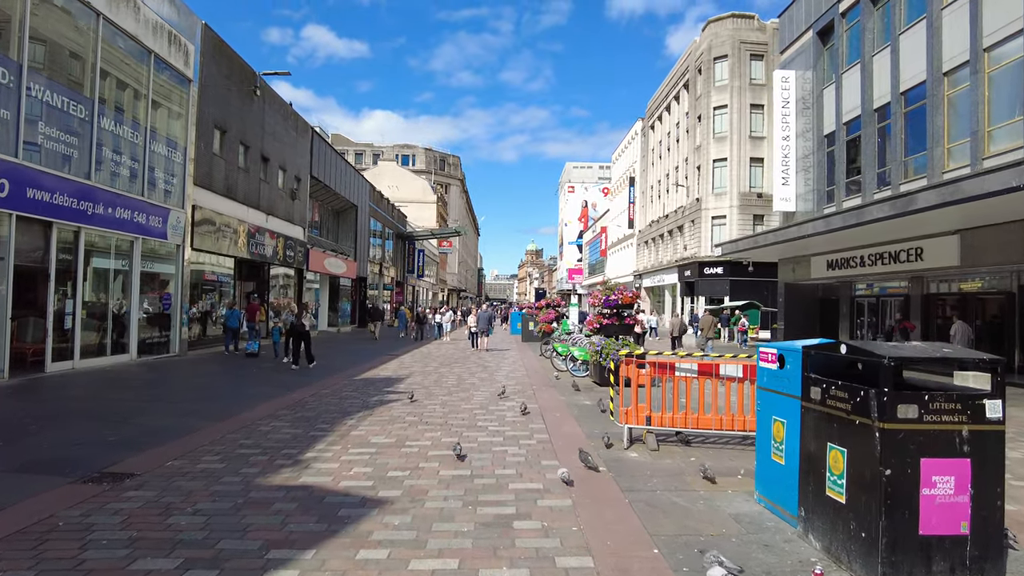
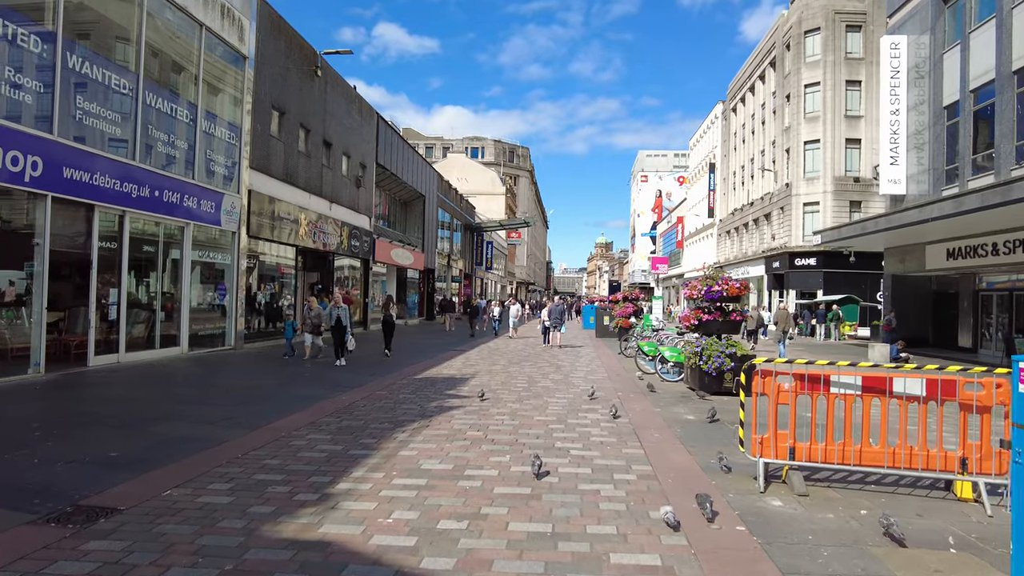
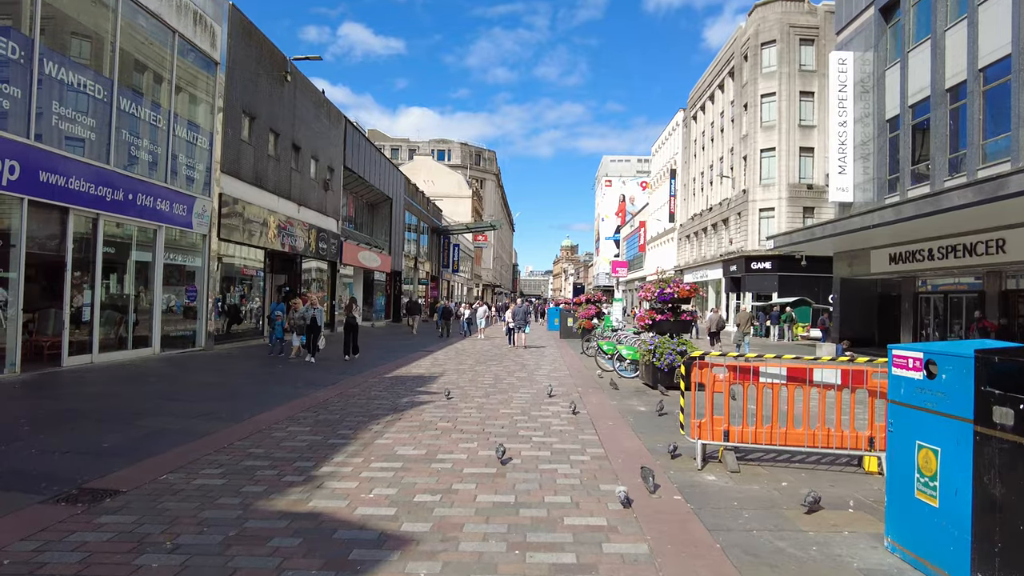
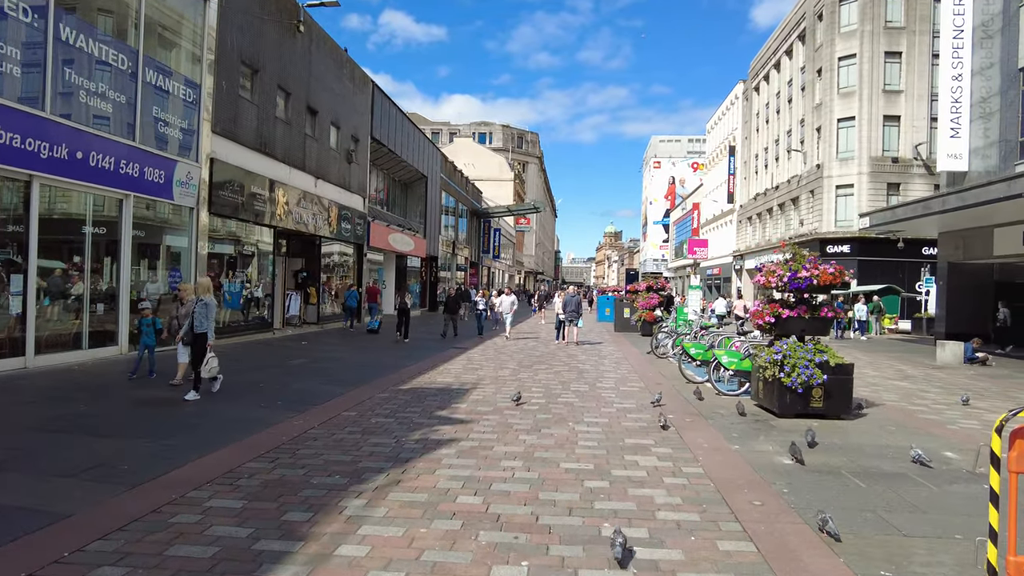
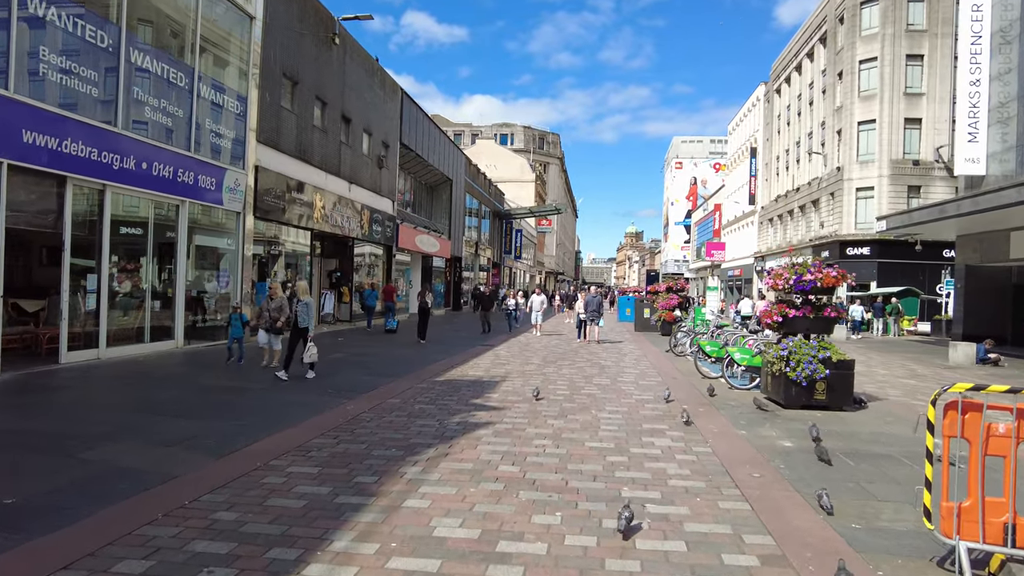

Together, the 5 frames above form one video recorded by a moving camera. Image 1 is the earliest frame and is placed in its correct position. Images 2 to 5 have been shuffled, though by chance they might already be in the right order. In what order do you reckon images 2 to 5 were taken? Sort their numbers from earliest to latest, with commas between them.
3, 2, 5, 4
